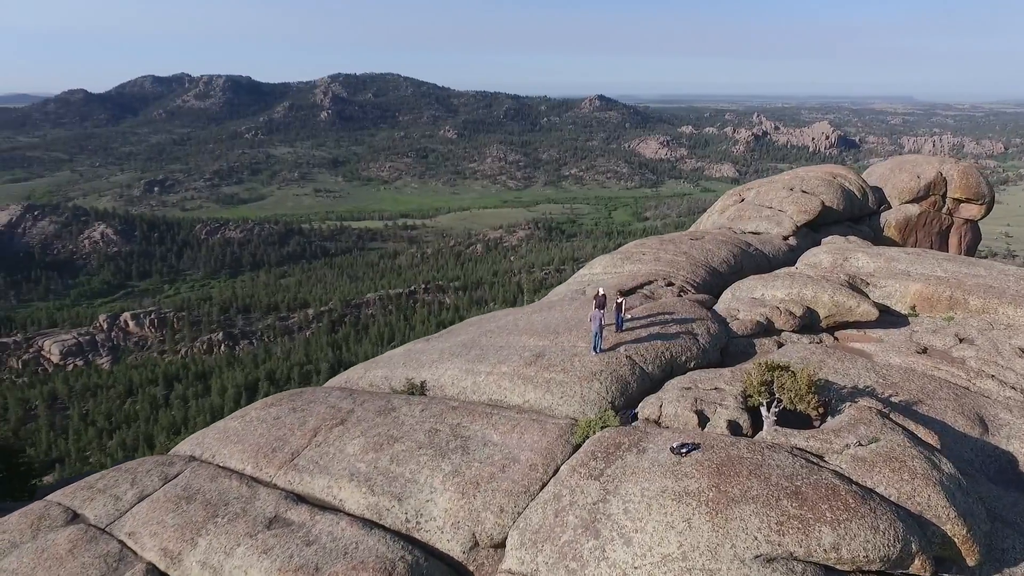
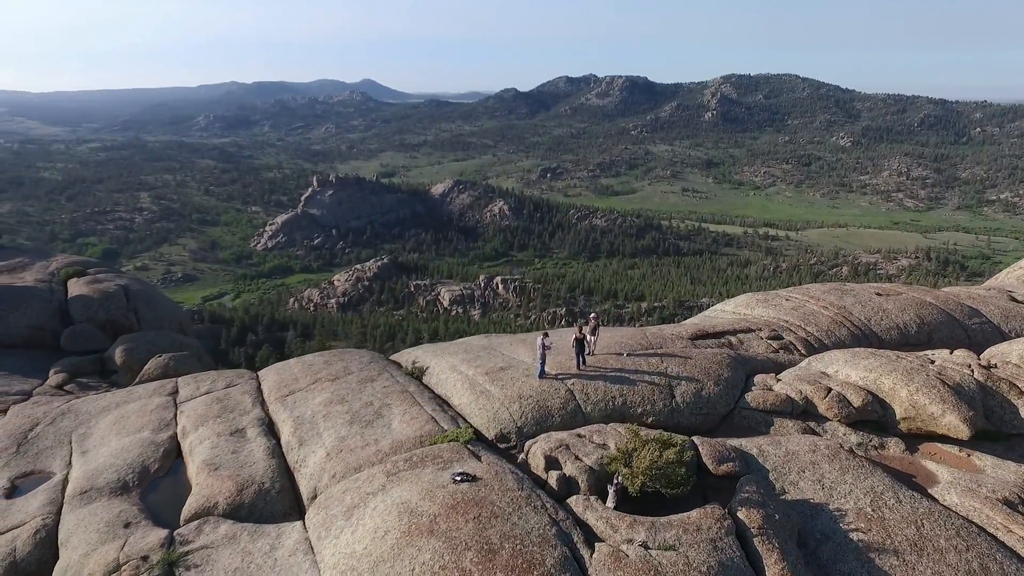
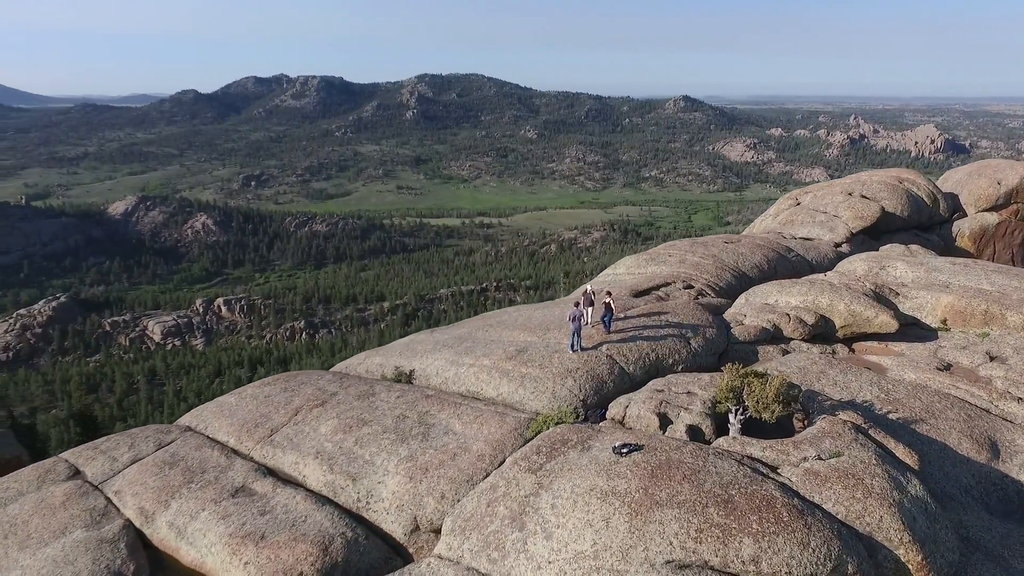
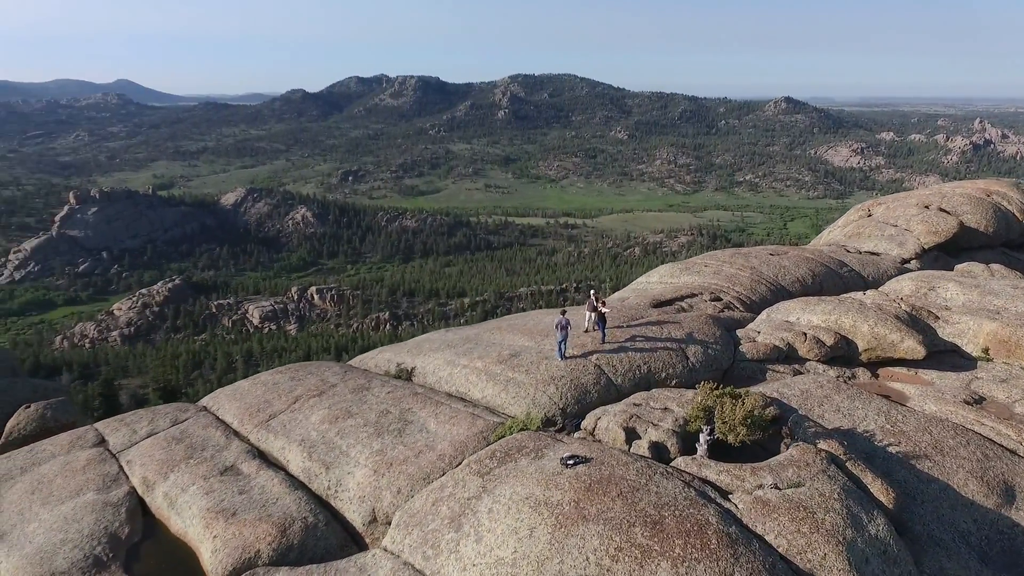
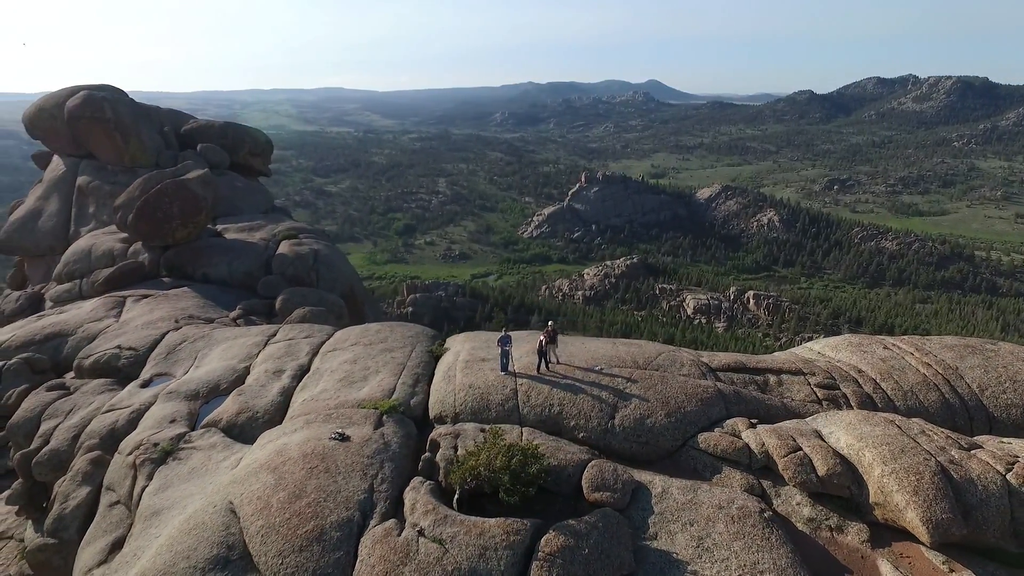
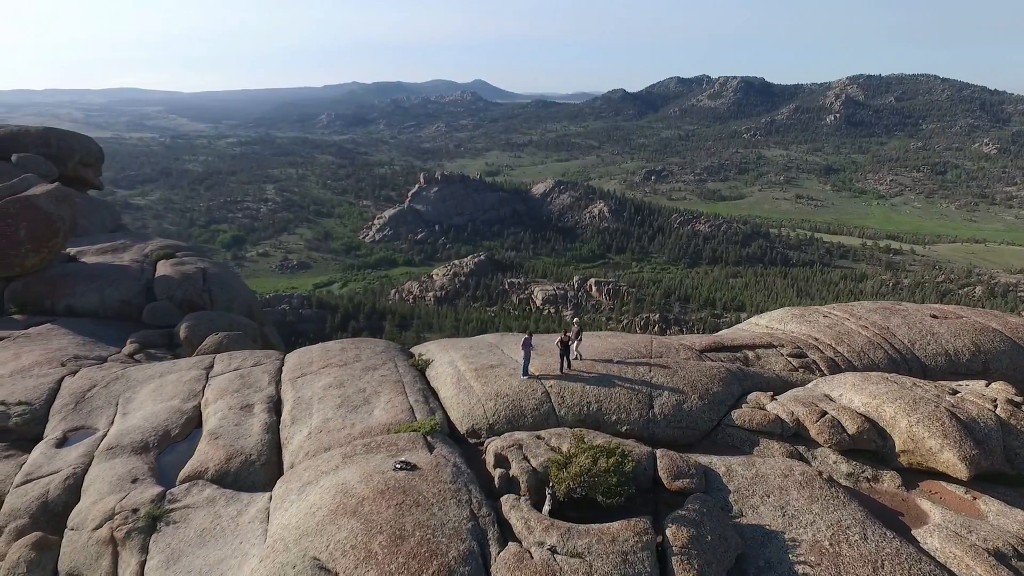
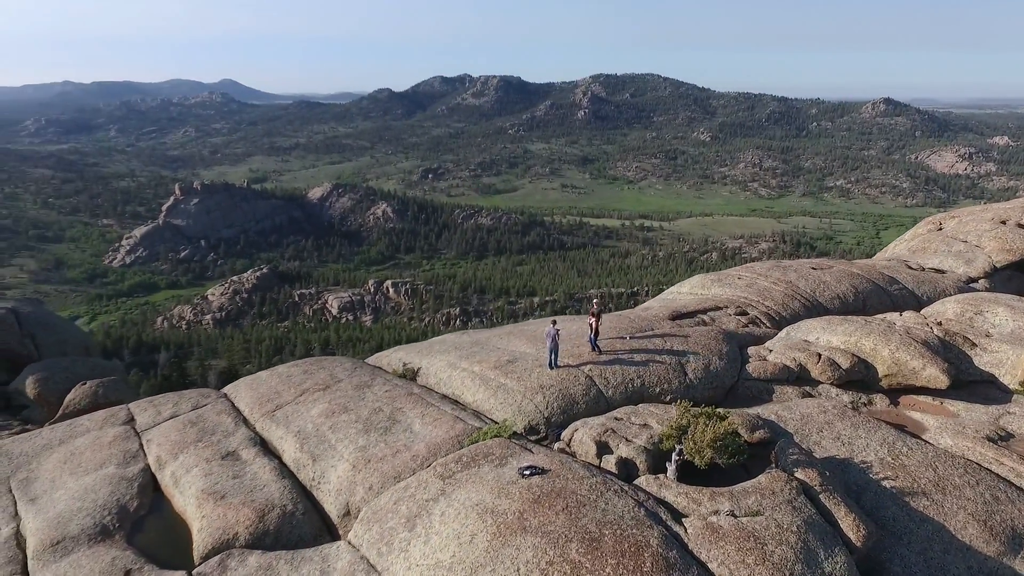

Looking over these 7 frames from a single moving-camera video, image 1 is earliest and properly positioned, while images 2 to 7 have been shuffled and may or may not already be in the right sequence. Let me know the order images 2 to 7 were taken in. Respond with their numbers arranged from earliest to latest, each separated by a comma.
3, 4, 7, 2, 6, 5
